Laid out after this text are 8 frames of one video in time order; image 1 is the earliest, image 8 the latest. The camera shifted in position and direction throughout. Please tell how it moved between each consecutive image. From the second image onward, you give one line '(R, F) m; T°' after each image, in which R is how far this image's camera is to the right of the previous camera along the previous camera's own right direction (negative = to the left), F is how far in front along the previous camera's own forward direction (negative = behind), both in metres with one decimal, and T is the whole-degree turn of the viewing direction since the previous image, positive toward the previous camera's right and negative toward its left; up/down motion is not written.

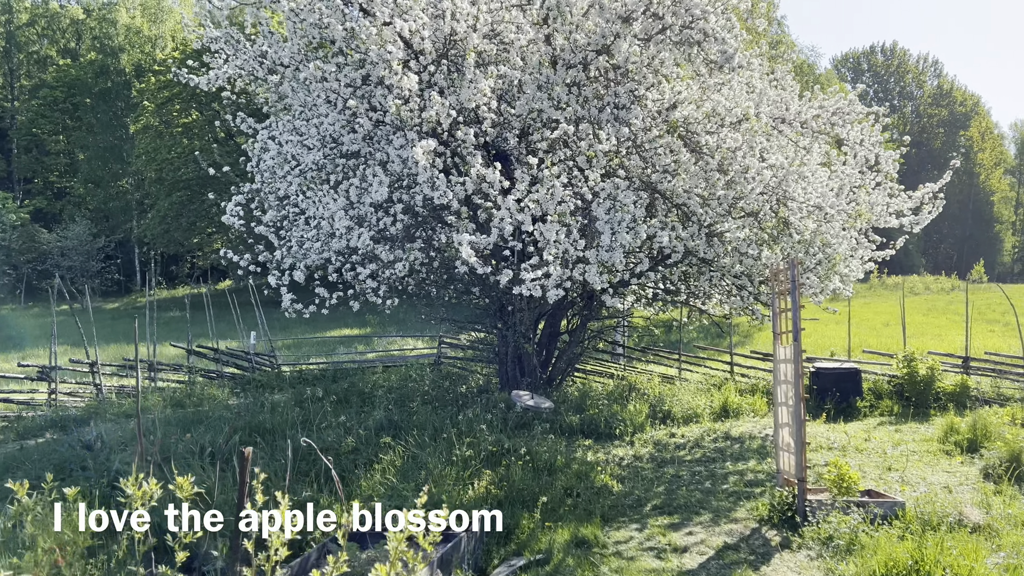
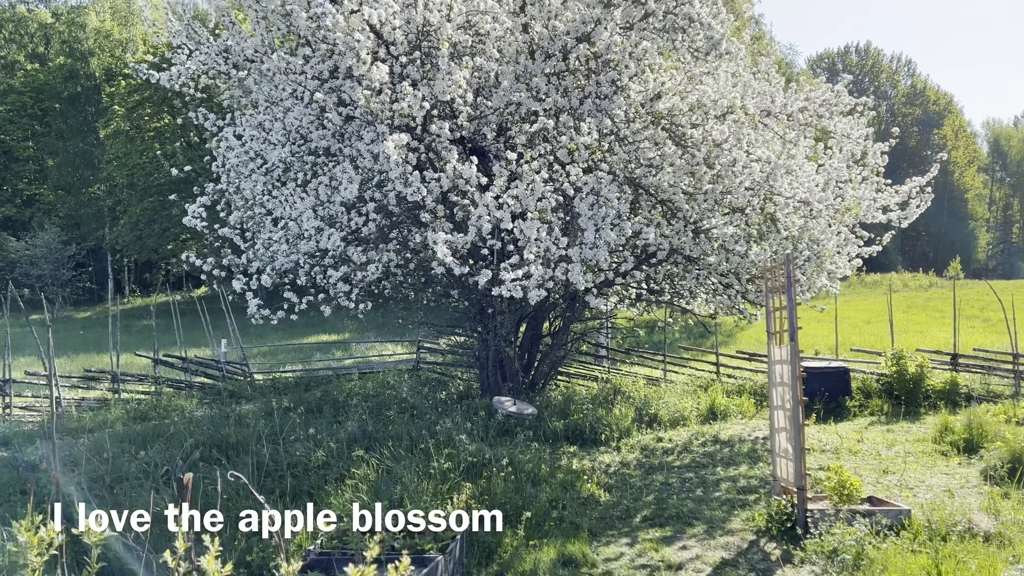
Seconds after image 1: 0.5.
(0.0, +0.3) m; +1°
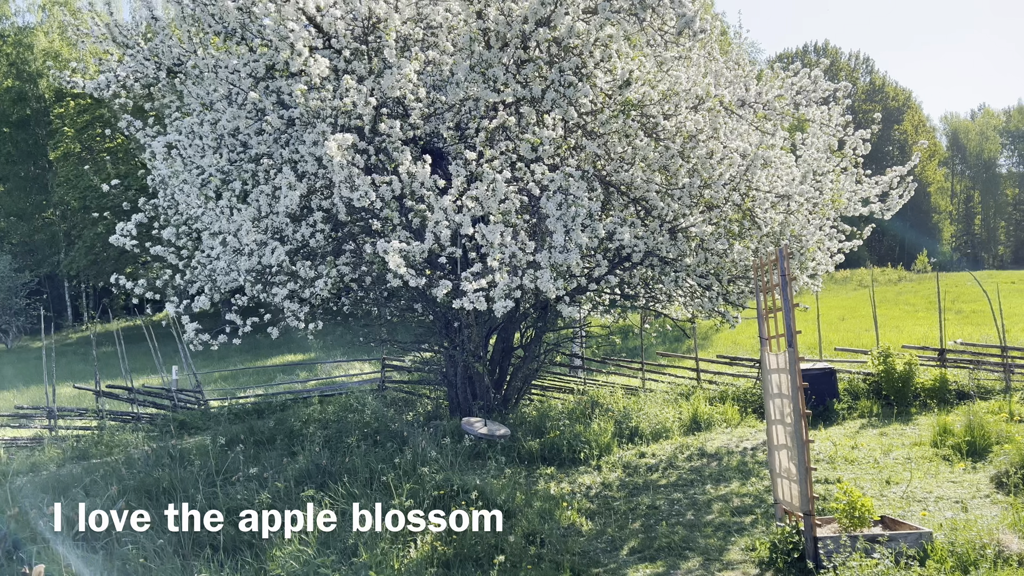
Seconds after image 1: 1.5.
(+0.1, +0.6) m; +2°
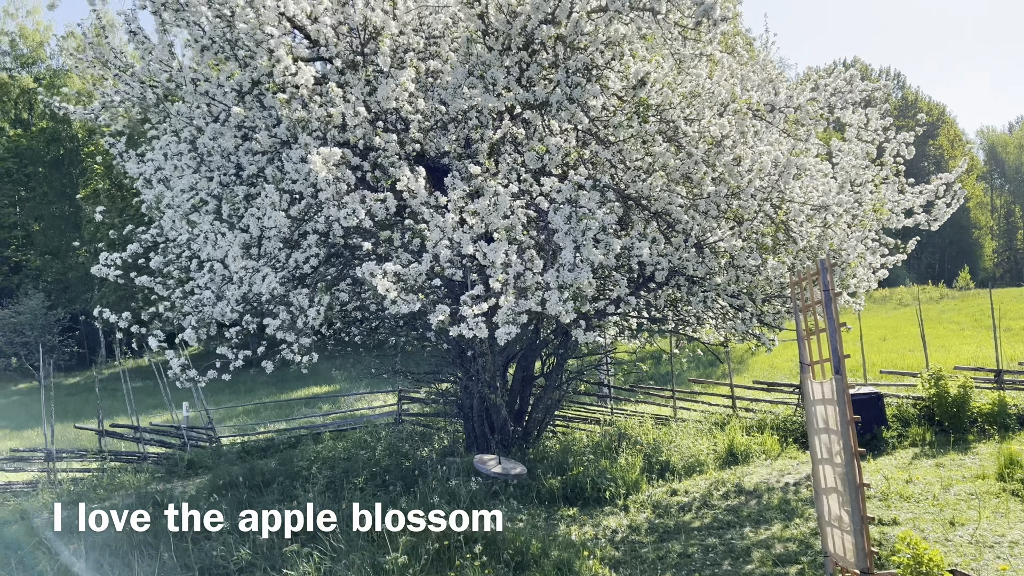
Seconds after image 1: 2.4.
(+0.2, +0.6) m; -2°
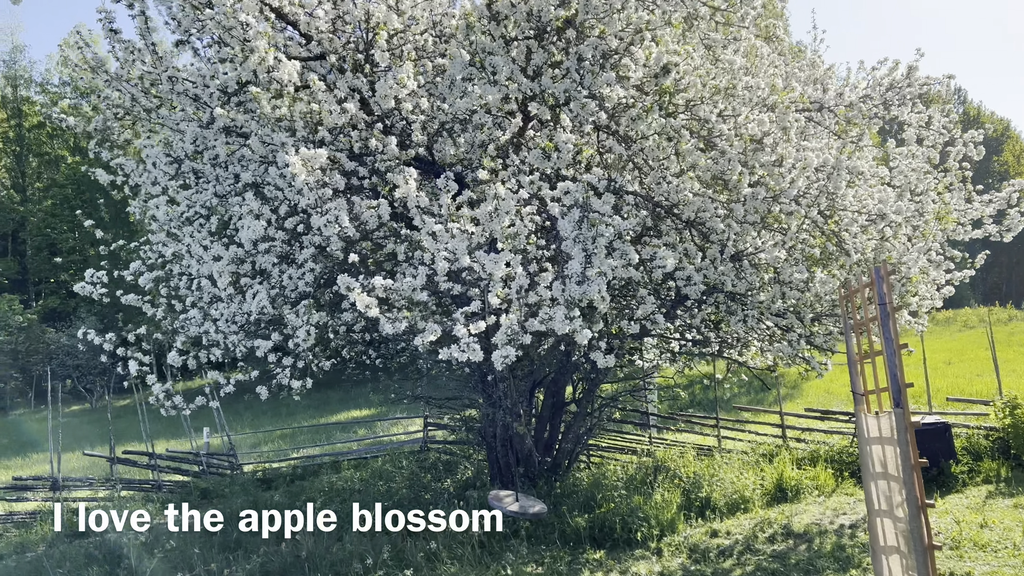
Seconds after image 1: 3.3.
(+0.2, +0.6) m; -4°
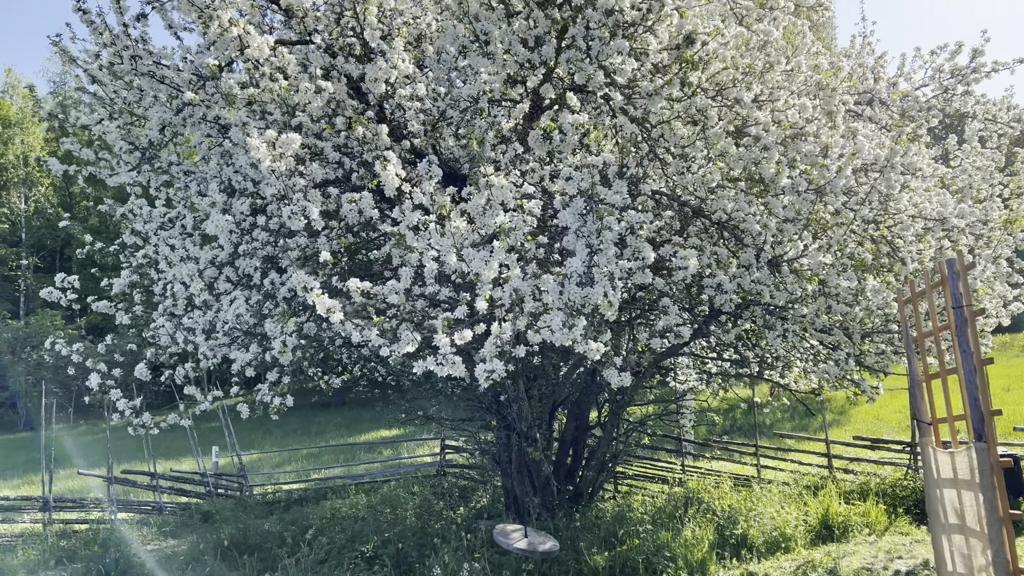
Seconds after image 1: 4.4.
(+0.2, +0.6) m; -3°
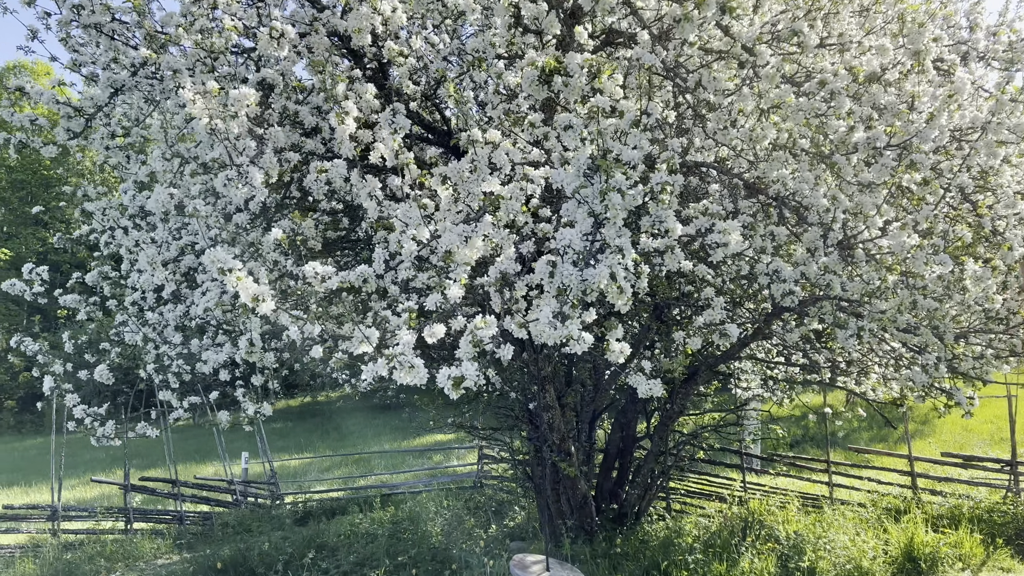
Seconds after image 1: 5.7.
(+0.3, +0.8) m; -5°
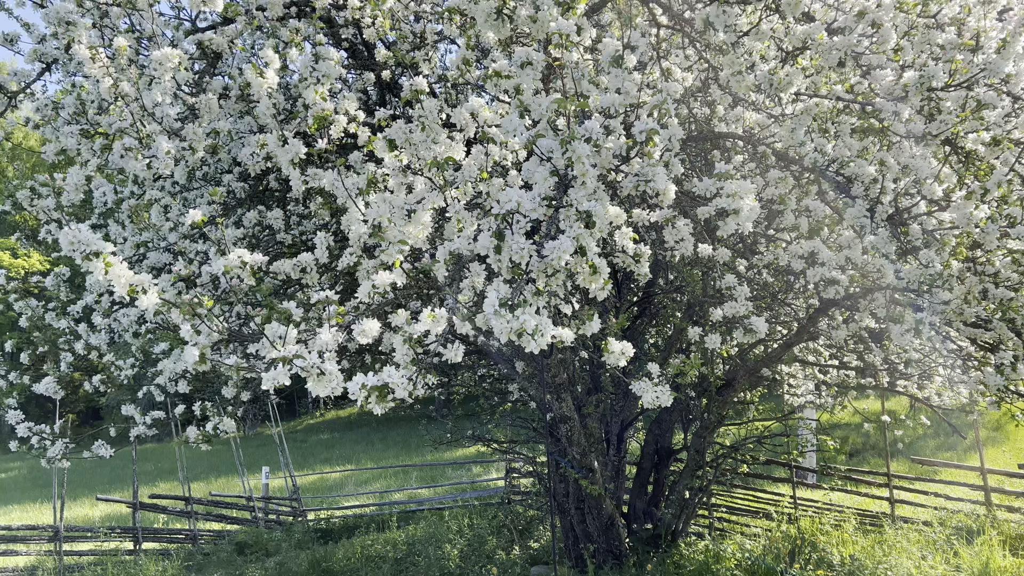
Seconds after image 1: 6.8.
(+0.3, +0.6) m; -4°
